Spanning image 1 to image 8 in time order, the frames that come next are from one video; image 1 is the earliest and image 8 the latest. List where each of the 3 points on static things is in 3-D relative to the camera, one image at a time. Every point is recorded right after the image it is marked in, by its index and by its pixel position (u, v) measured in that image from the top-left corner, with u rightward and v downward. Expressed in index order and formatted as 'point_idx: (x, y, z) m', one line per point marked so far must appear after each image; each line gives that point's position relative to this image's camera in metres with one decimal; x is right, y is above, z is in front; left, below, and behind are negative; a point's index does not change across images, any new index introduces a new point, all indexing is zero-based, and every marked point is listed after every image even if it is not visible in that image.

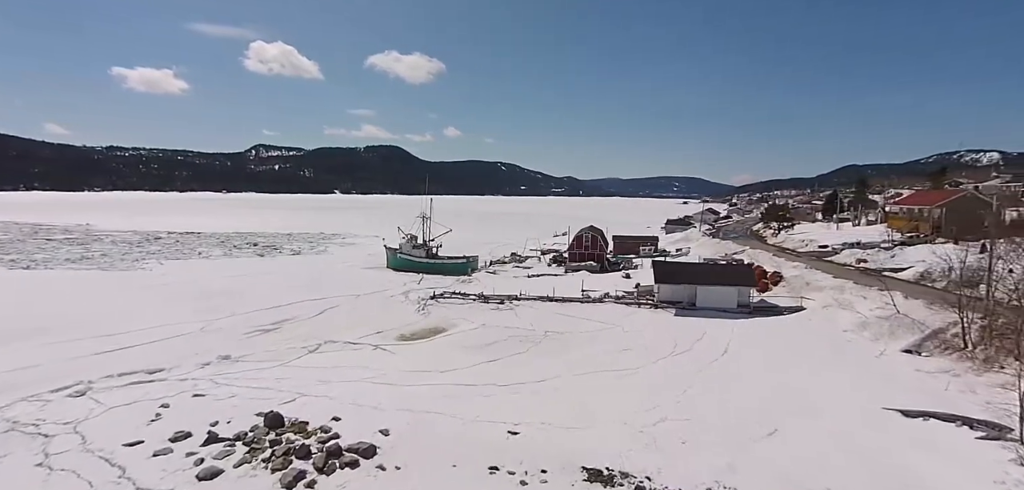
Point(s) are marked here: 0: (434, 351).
0: (-2.9, -4.0, +19.2) m
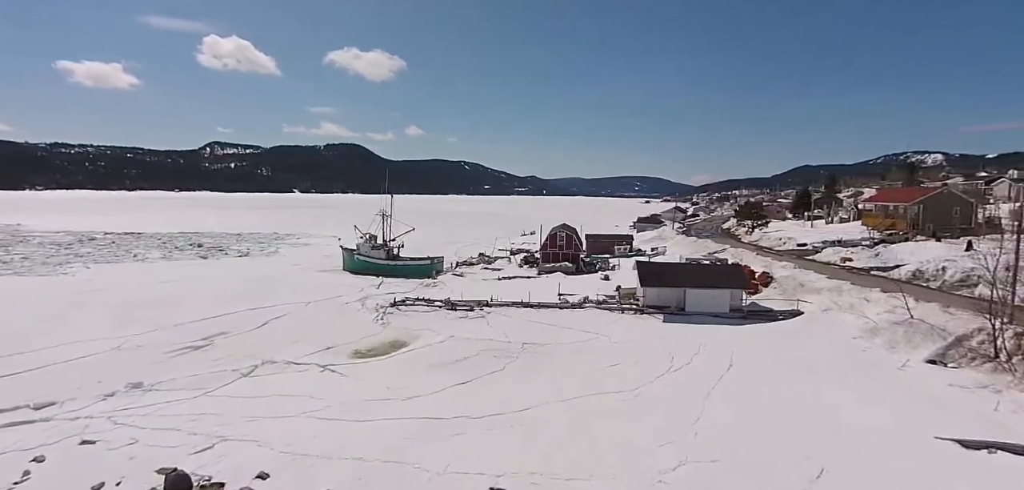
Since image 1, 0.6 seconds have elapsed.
0: (-3.7, -4.0, +16.2) m
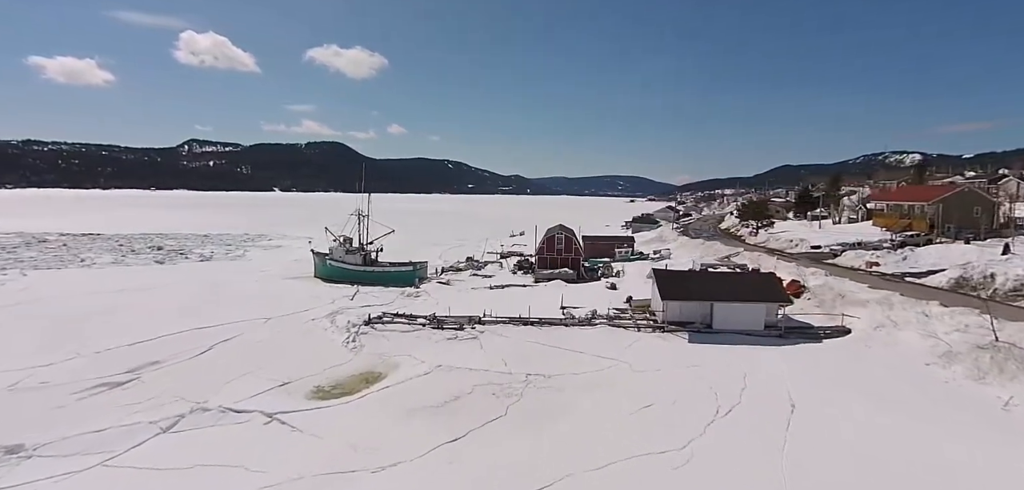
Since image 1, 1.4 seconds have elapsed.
0: (-3.5, -4.3, +12.4) m
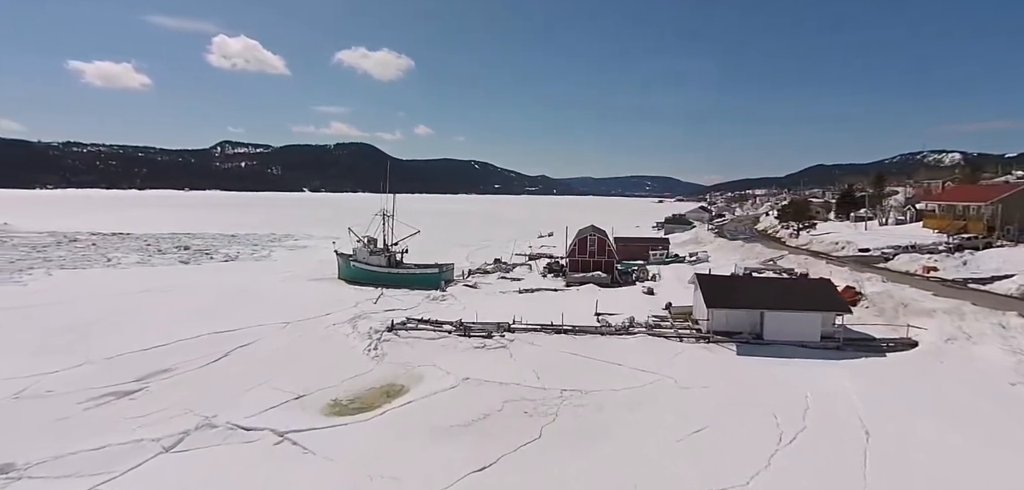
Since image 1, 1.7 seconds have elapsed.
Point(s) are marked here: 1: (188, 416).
0: (-2.7, -4.3, +11.2) m
1: (-7.7, -4.1, +12.2) m
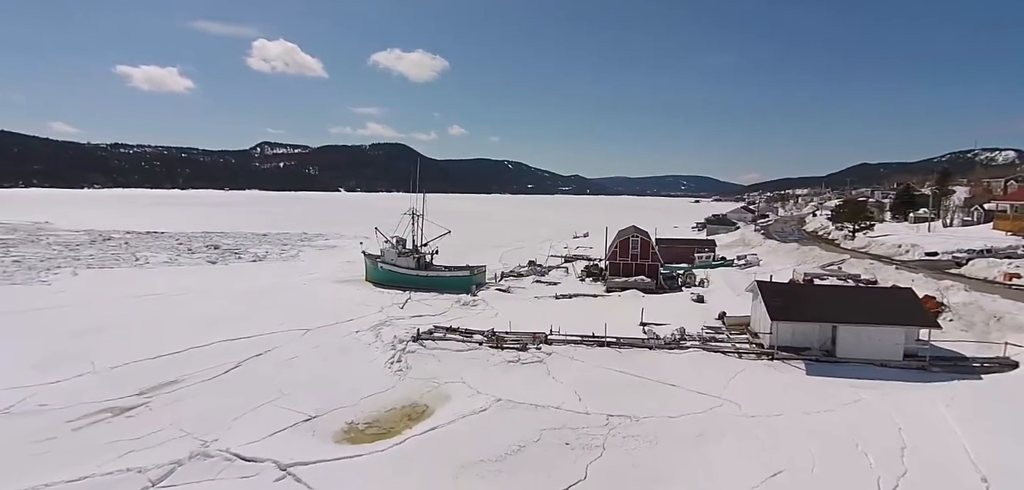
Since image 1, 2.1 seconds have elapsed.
0: (-2.0, -4.4, +9.6) m
1: (-6.9, -4.2, +10.9) m
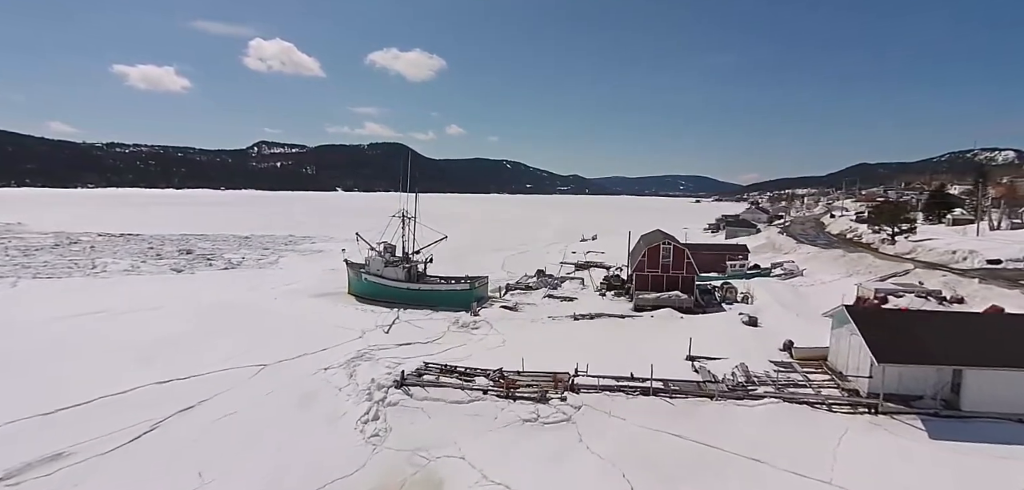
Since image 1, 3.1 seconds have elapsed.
0: (-1.6, -4.8, +5.4) m
1: (-6.5, -4.6, +6.7) m
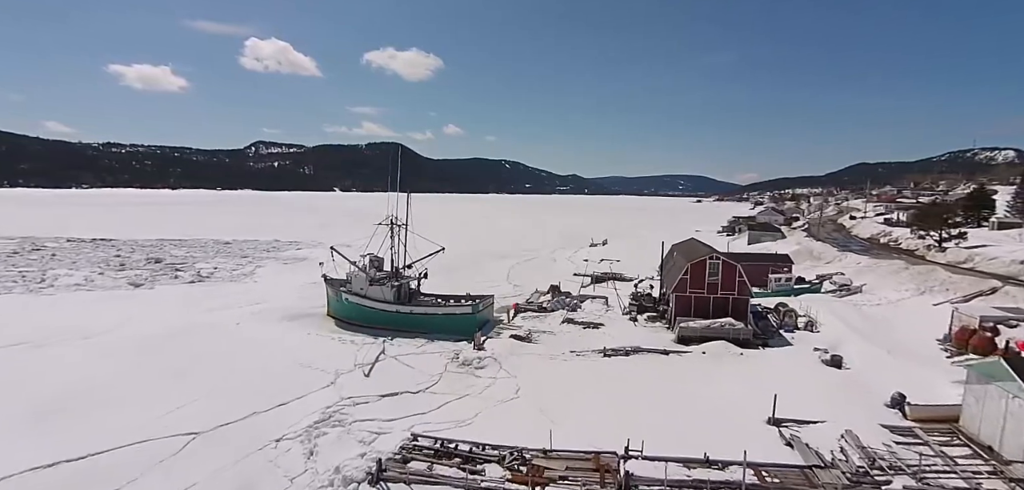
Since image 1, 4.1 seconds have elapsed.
0: (-1.1, -5.3, +1.4) m
1: (-6.0, -5.1, +2.6) m
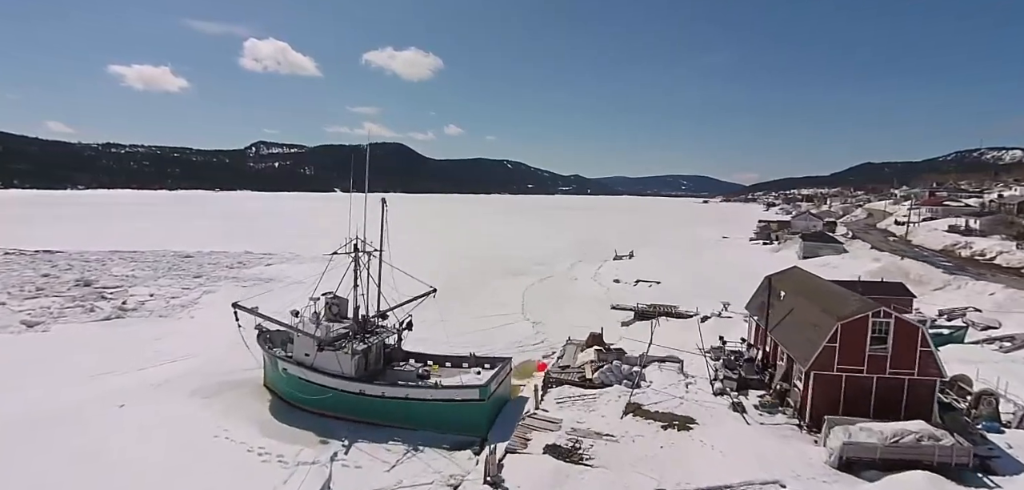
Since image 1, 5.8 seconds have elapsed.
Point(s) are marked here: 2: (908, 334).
0: (-0.4, -6.3, -5.6) m
1: (-5.3, -6.1, -4.3) m
2: (+8.3, -1.8, +10.7) m
